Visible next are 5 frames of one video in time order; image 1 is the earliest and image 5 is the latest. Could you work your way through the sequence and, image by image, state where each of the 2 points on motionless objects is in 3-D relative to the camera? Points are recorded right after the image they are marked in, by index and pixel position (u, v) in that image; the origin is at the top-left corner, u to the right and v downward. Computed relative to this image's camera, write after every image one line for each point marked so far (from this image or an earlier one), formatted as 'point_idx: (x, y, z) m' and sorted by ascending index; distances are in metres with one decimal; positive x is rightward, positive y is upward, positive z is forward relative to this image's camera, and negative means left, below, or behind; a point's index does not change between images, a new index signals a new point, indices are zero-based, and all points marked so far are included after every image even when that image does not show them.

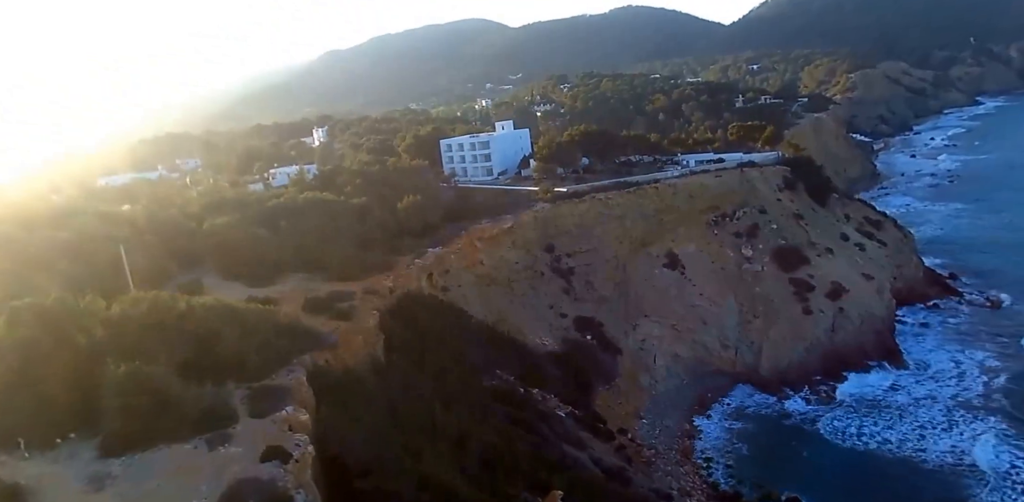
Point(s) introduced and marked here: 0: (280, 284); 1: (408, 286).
0: (-6.9, -1.2, +19.2) m
1: (-3.1, -1.1, +19.3) m
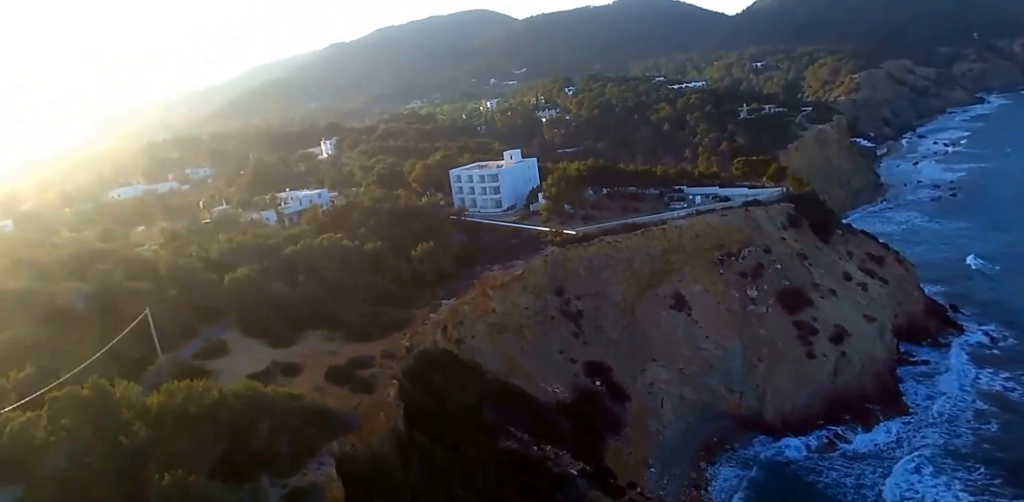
0: (-6.5, -3.0, +19.9) m
1: (-2.7, -2.9, +20.0) m
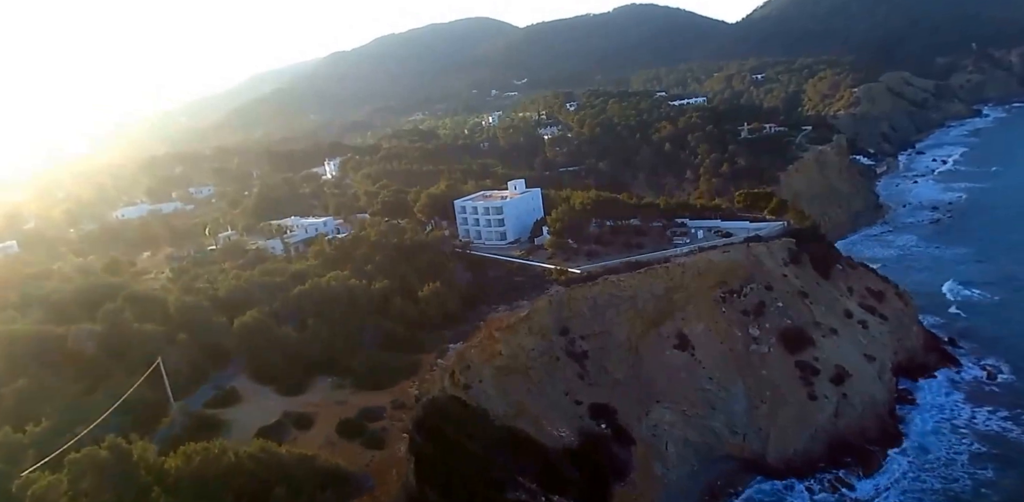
0: (-6.3, -4.6, +20.2) m
1: (-2.5, -4.5, +20.3) m
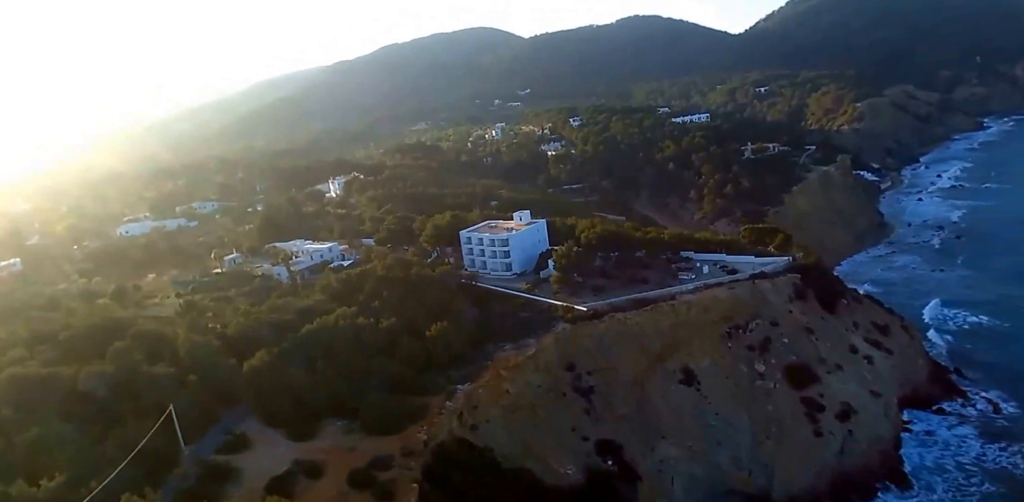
0: (-6.0, -6.1, +20.4) m
1: (-2.3, -5.9, +20.5) m
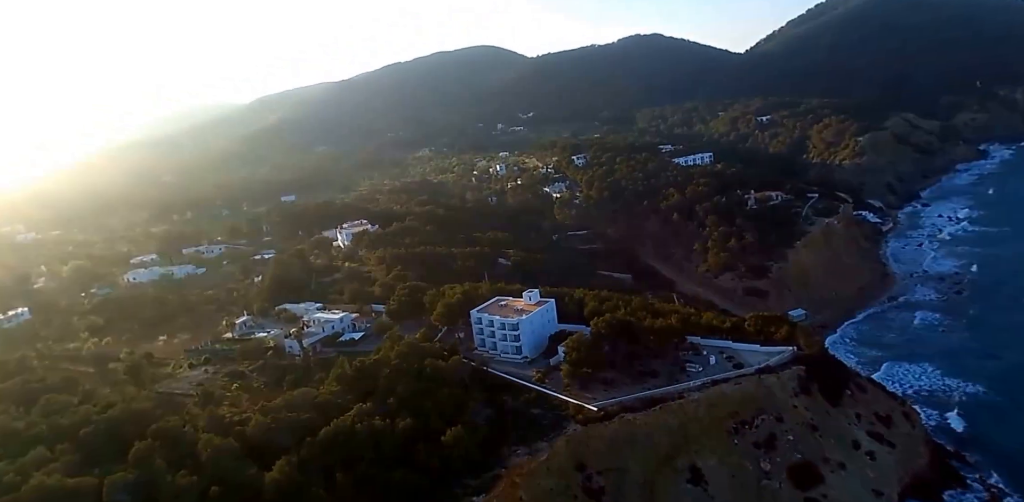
0: (-5.5, -10.3, +21.1) m
1: (-1.8, -10.2, +21.2) m
